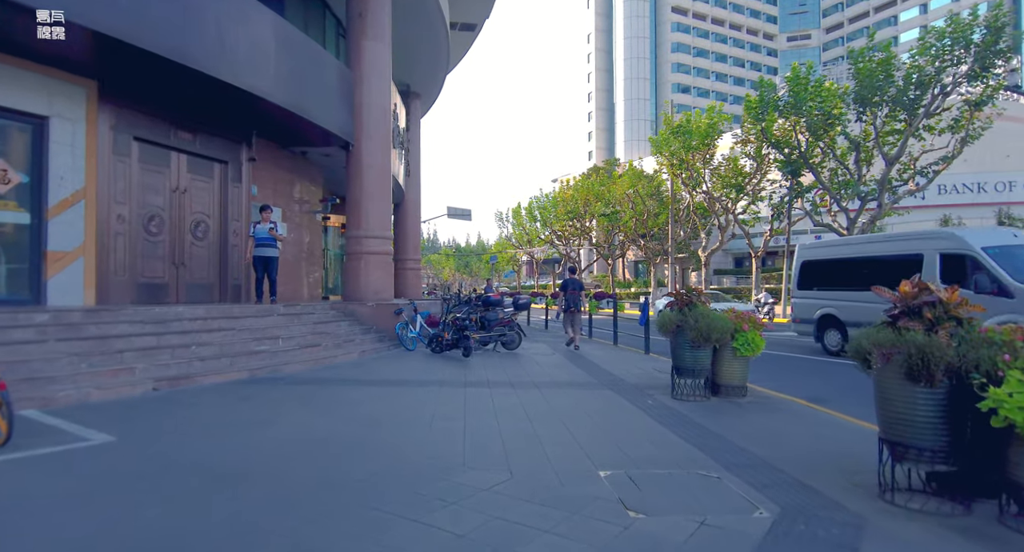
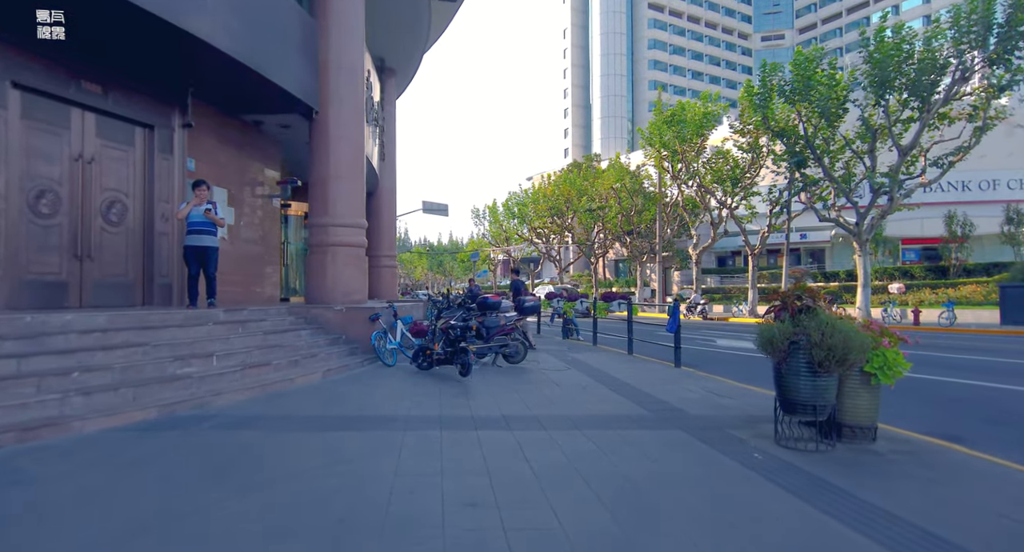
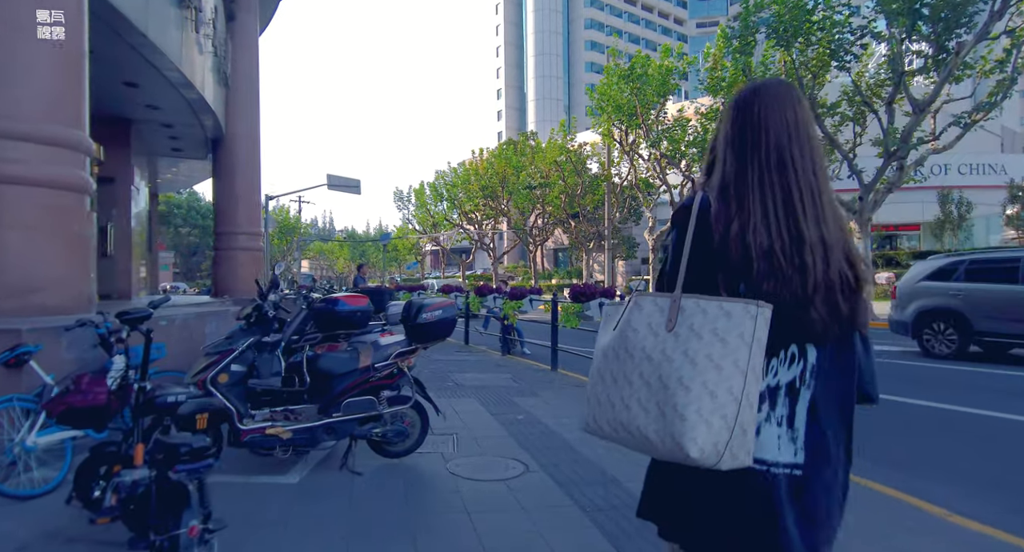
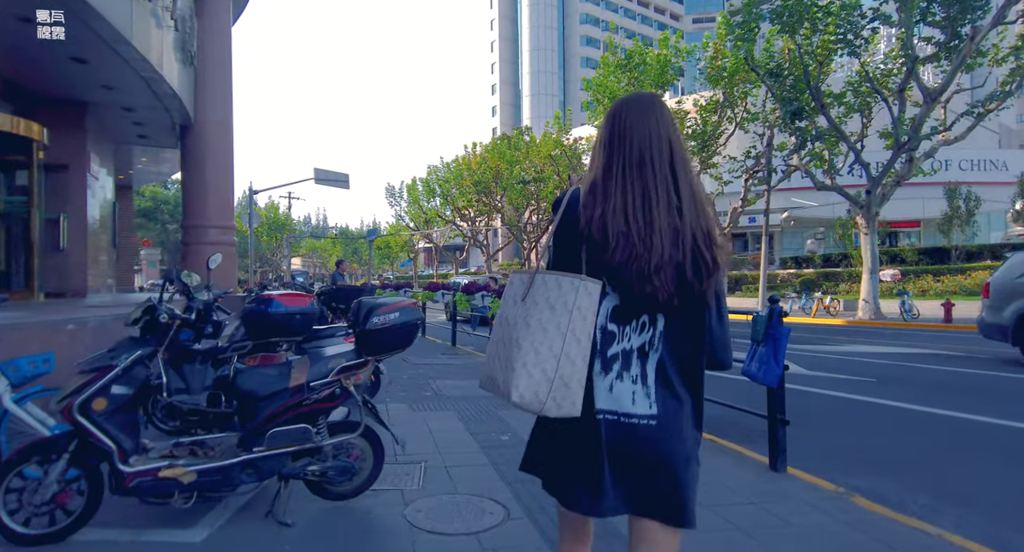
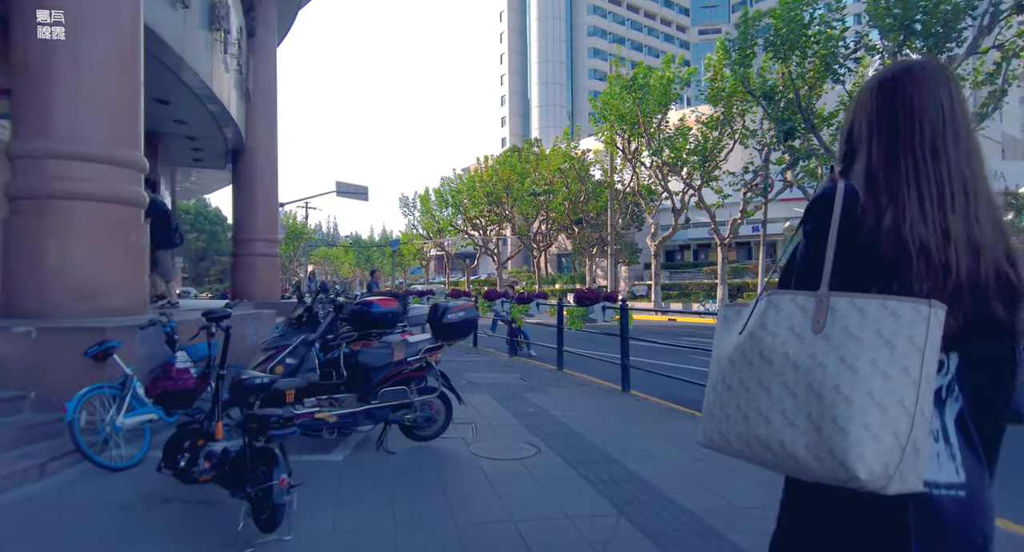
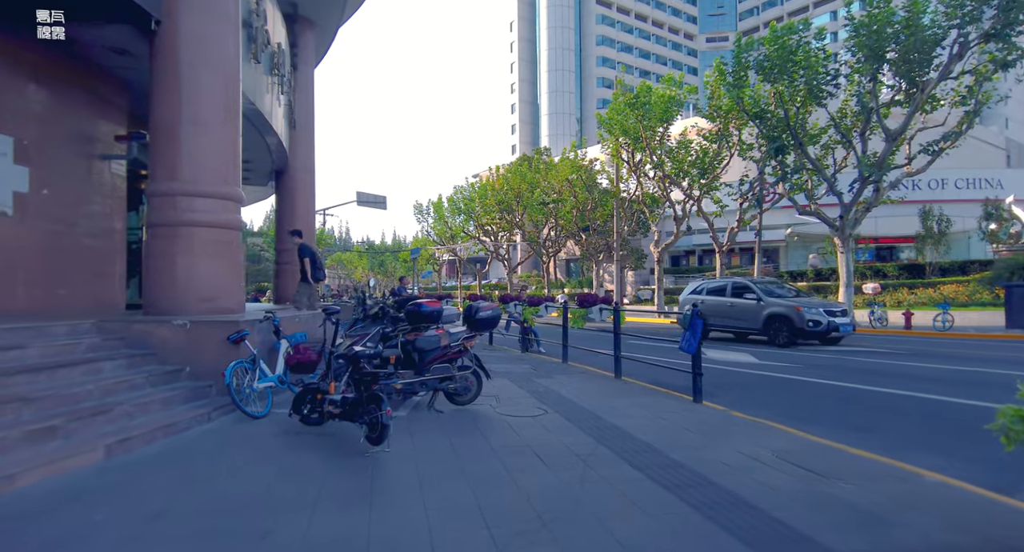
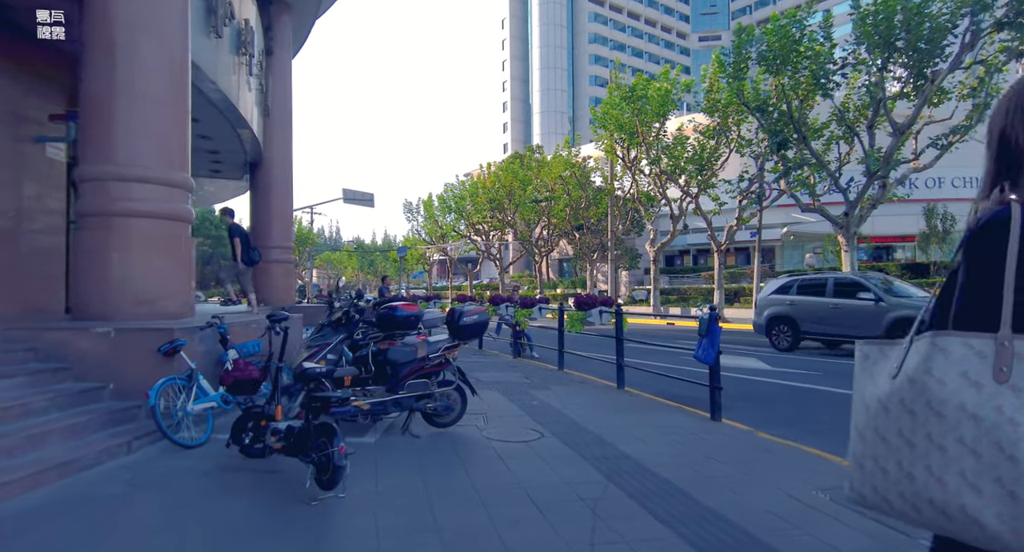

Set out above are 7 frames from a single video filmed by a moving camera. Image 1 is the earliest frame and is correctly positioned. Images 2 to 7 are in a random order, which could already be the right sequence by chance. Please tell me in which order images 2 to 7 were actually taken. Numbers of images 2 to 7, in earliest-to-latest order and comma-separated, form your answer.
2, 6, 7, 5, 3, 4
